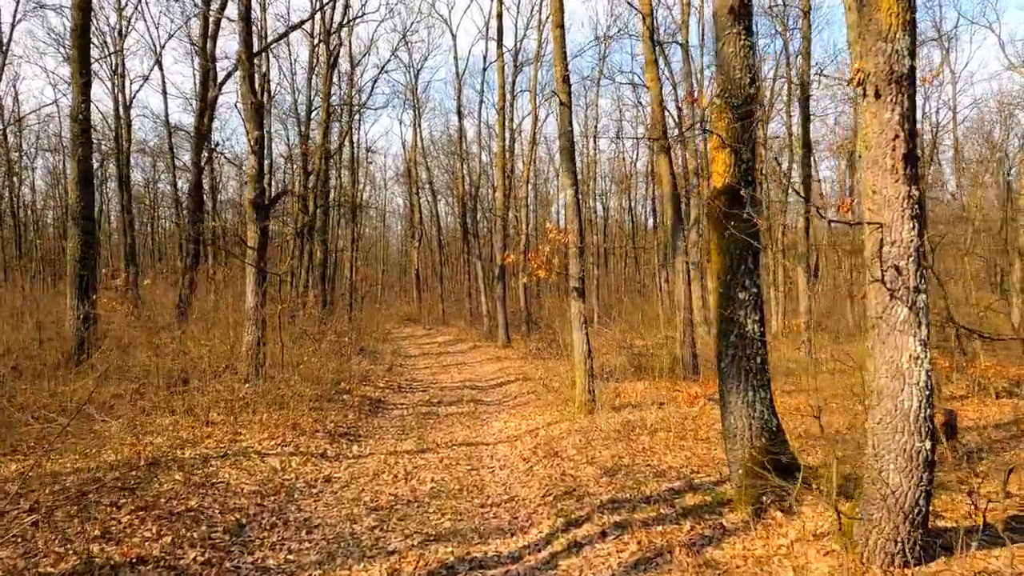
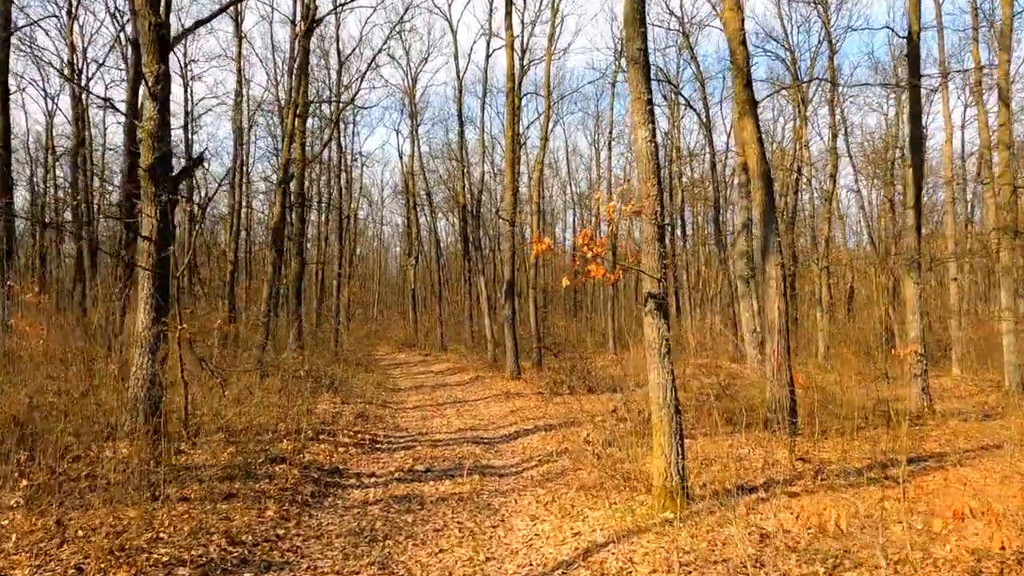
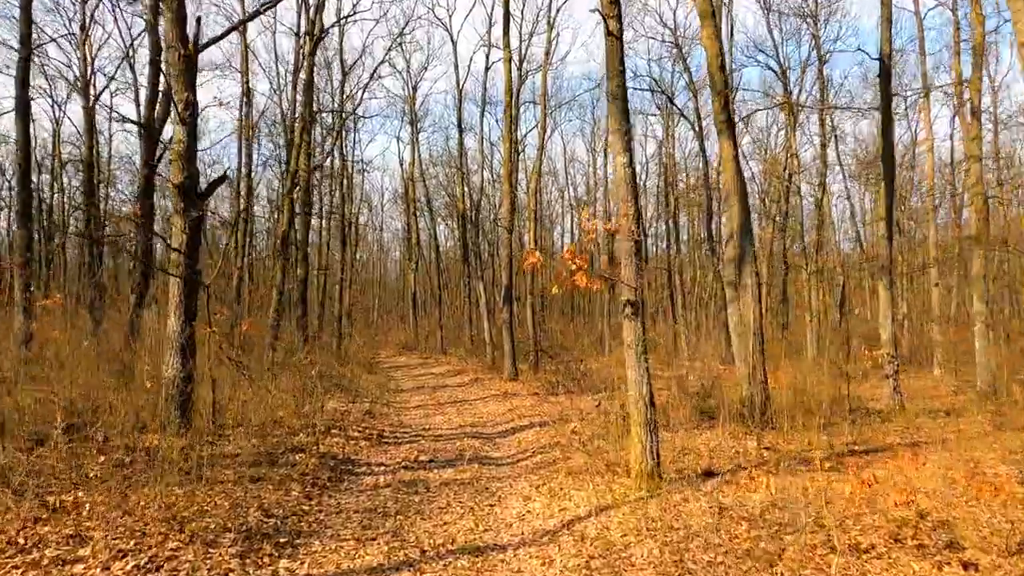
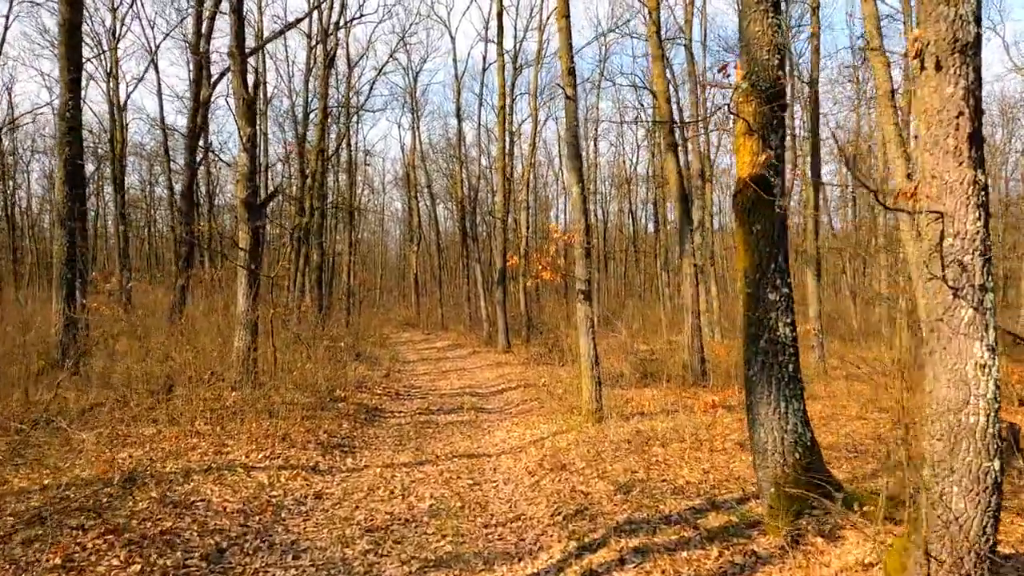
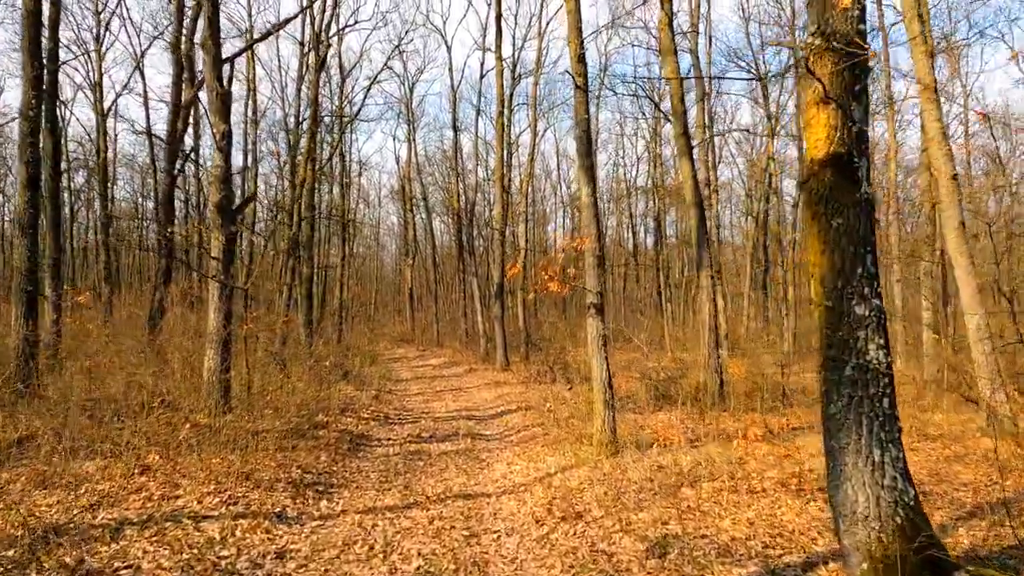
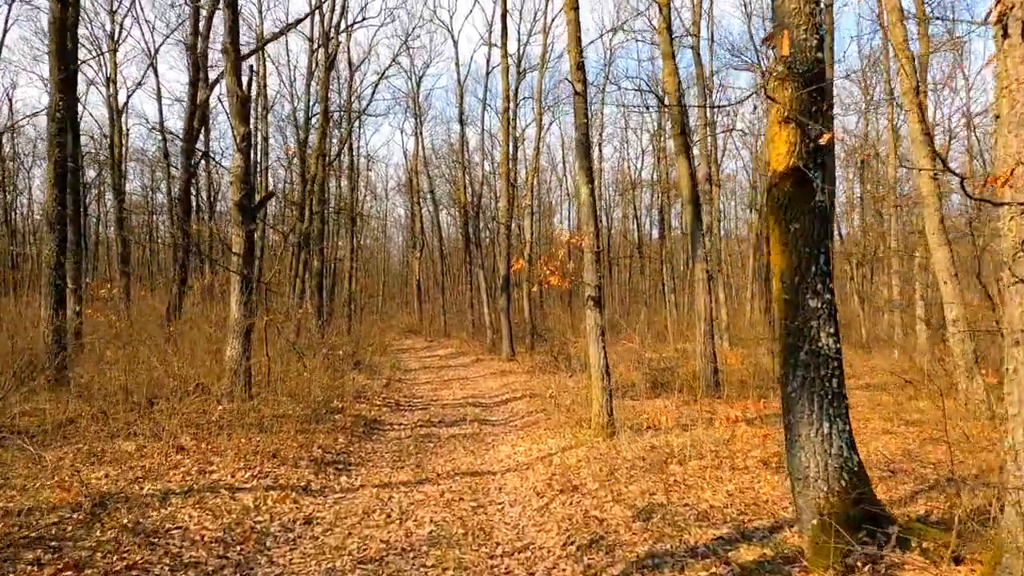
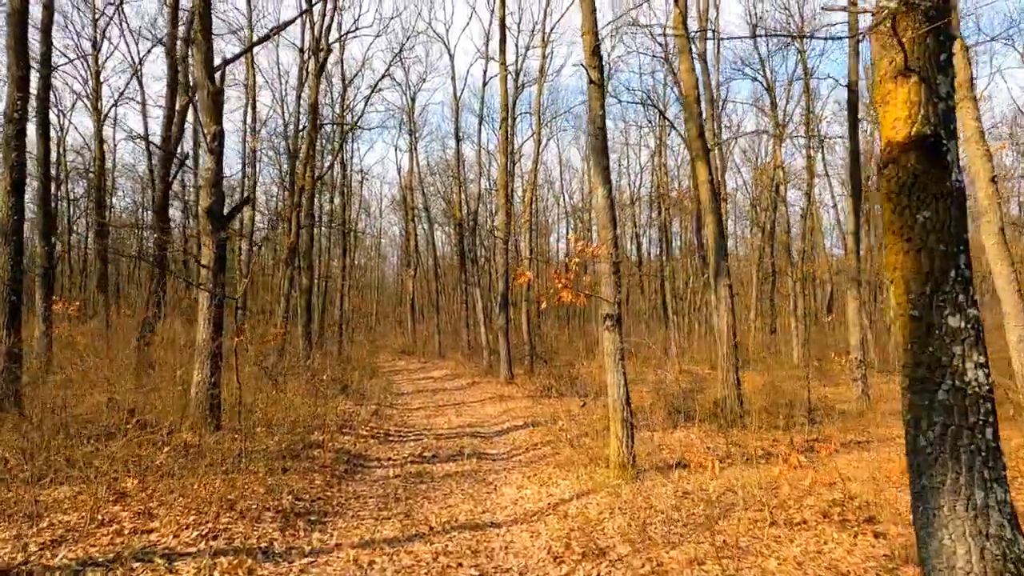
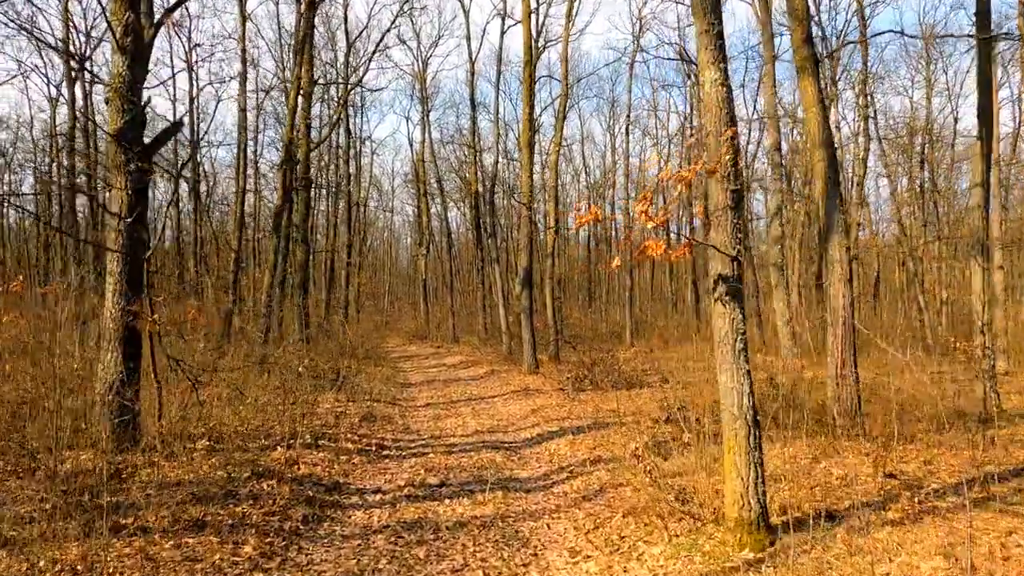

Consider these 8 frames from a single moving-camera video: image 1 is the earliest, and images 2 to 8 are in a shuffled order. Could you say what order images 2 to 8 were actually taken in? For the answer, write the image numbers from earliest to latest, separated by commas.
4, 6, 5, 7, 3, 2, 8
